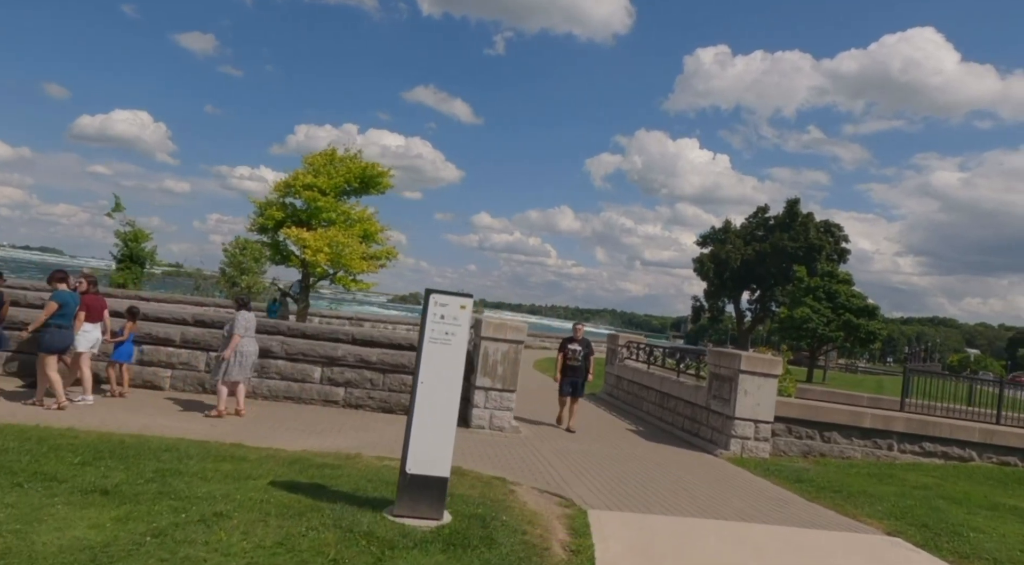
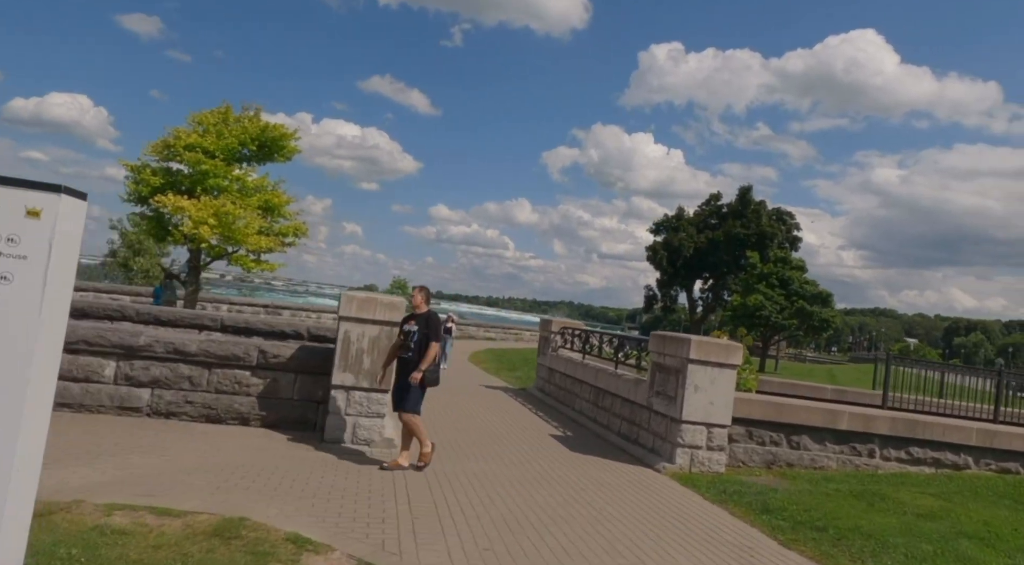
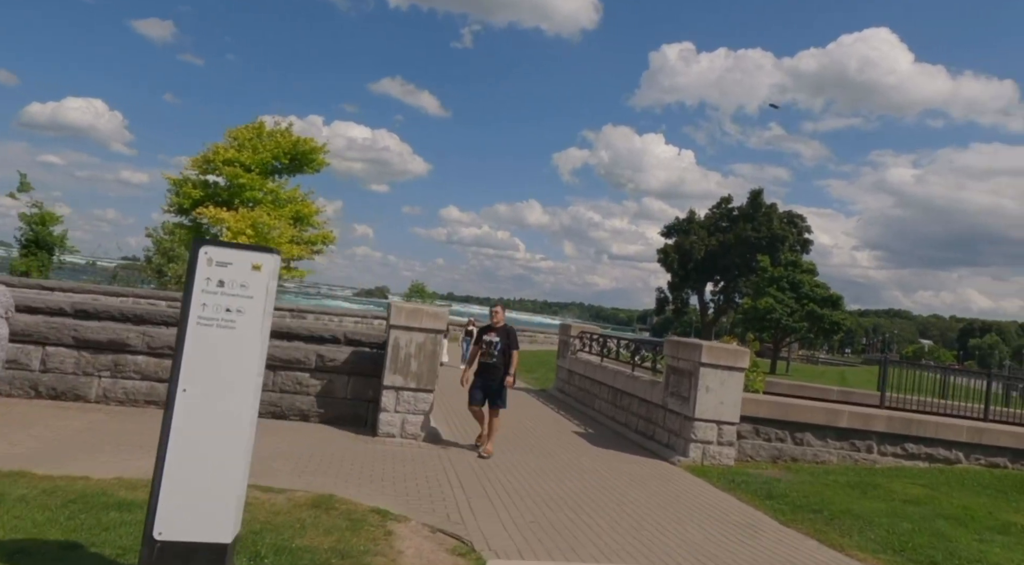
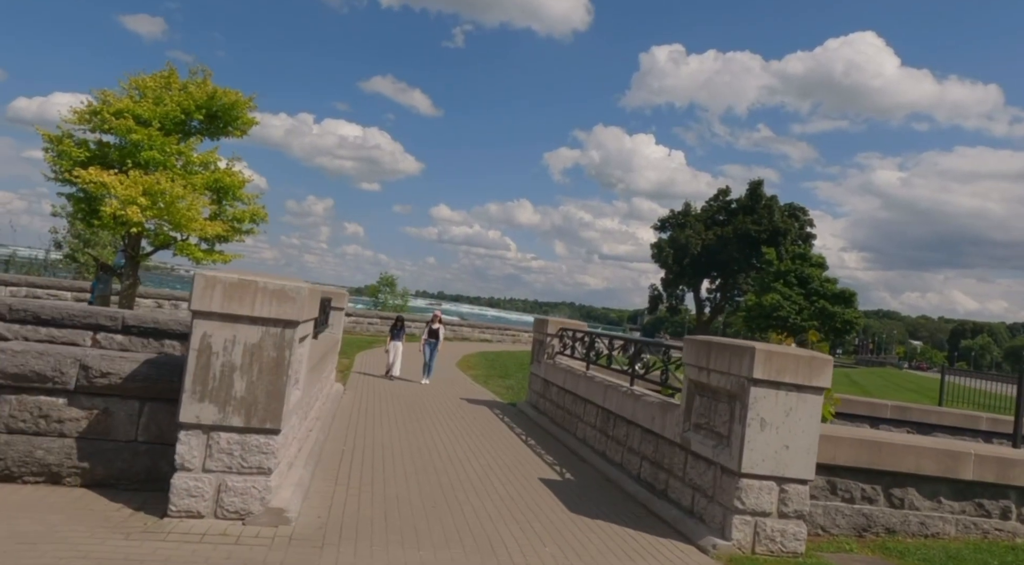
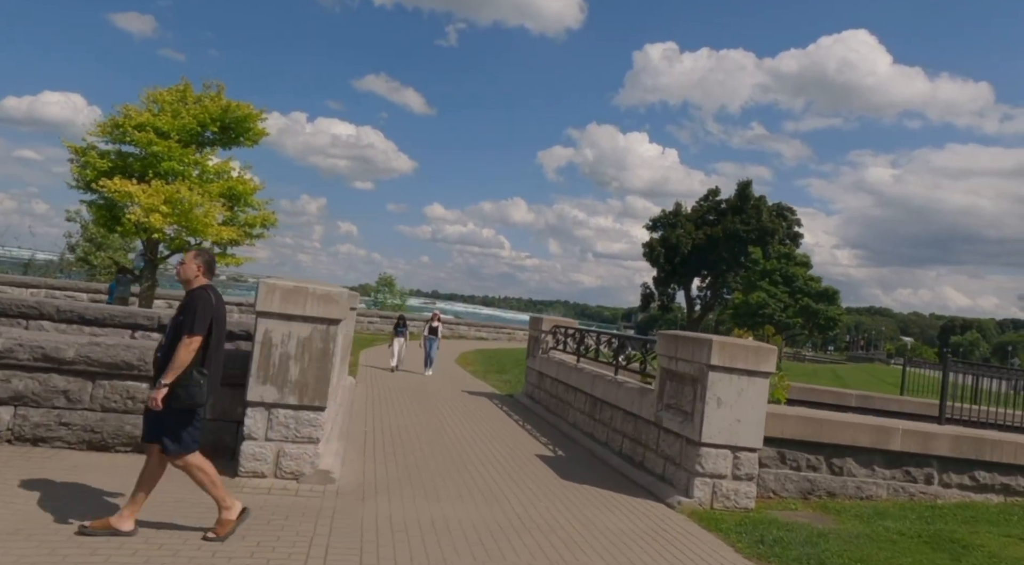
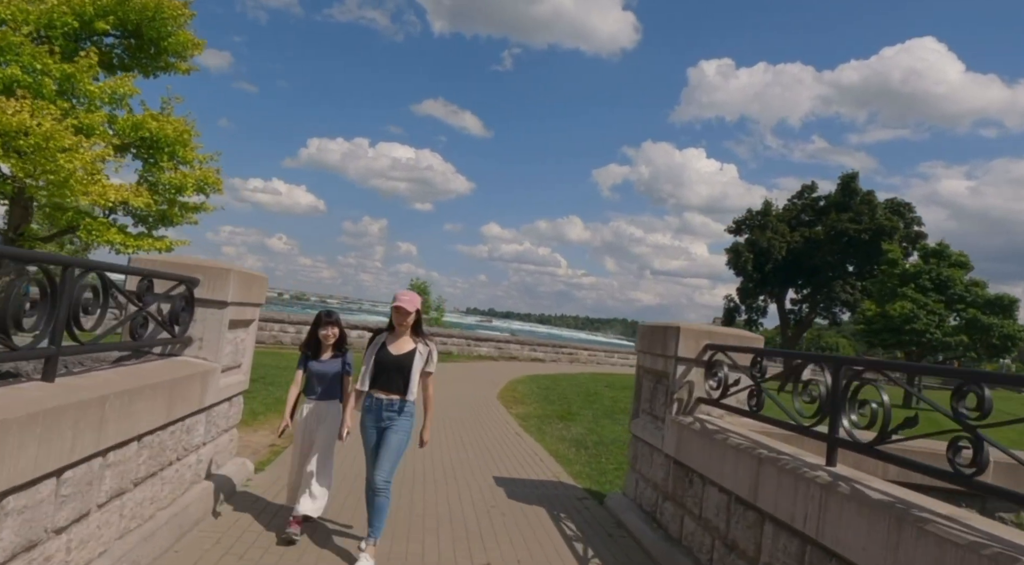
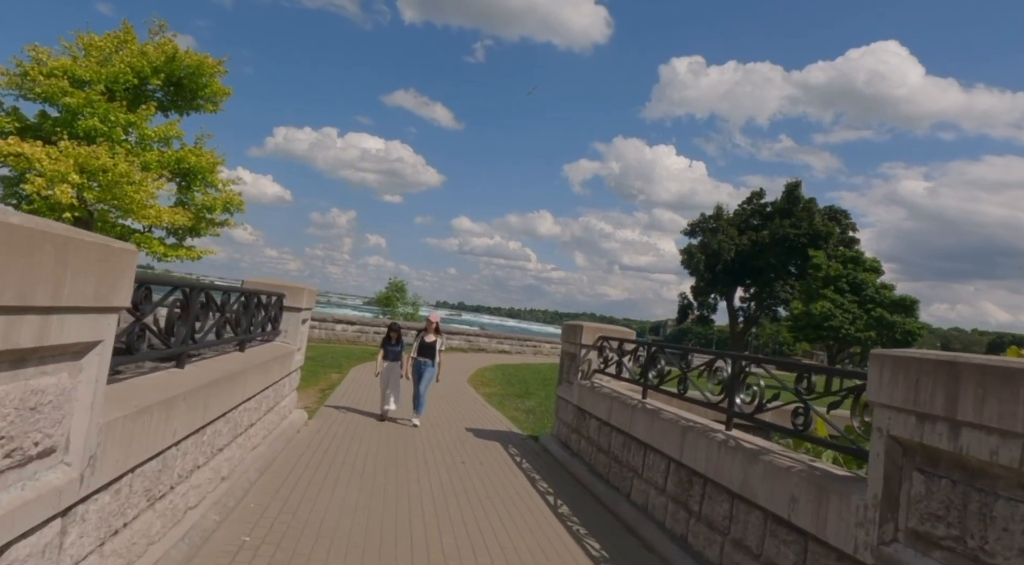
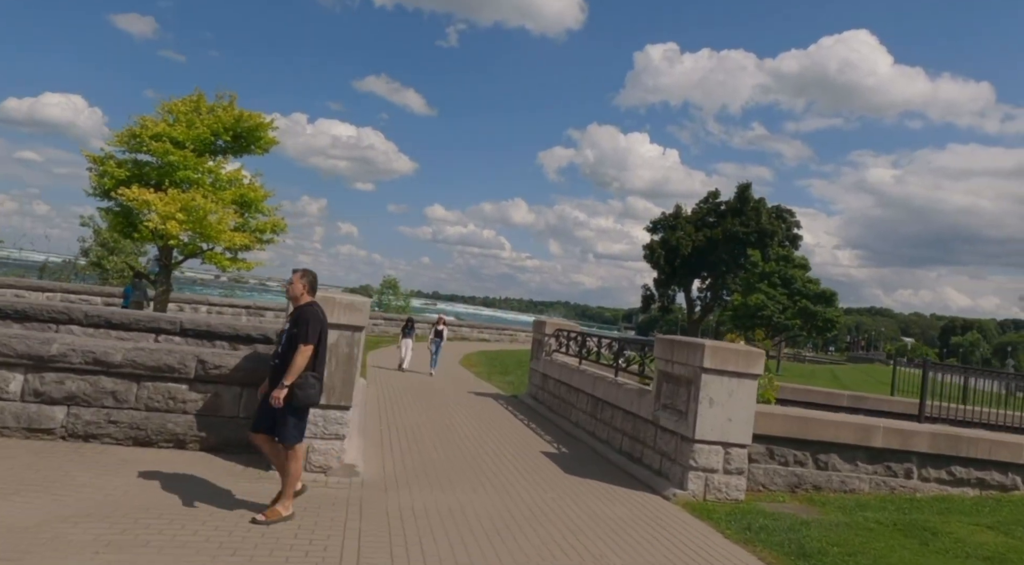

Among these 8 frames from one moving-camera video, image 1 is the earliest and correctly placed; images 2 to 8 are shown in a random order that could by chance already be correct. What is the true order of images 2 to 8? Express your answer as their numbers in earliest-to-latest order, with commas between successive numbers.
3, 2, 8, 5, 4, 7, 6
